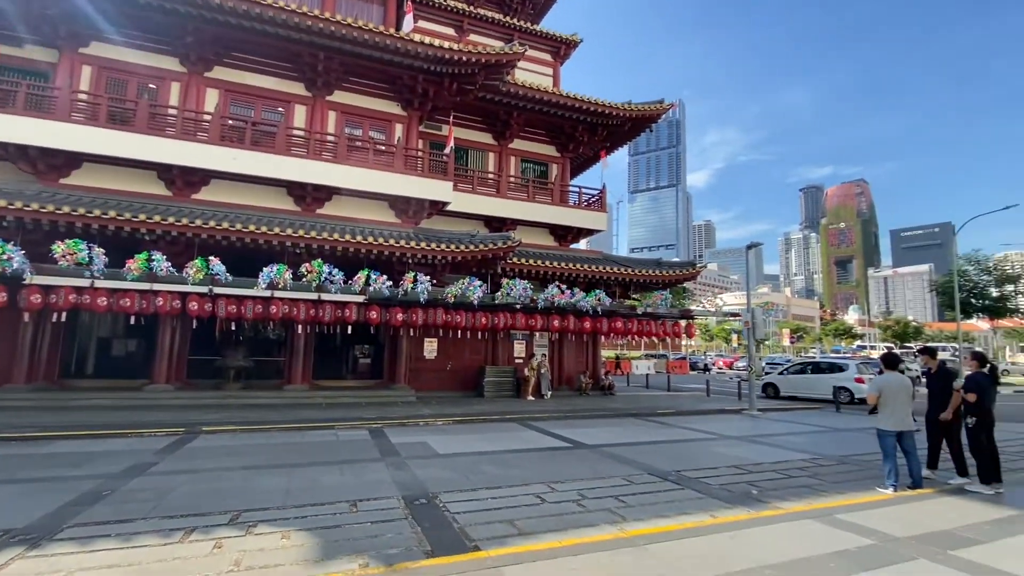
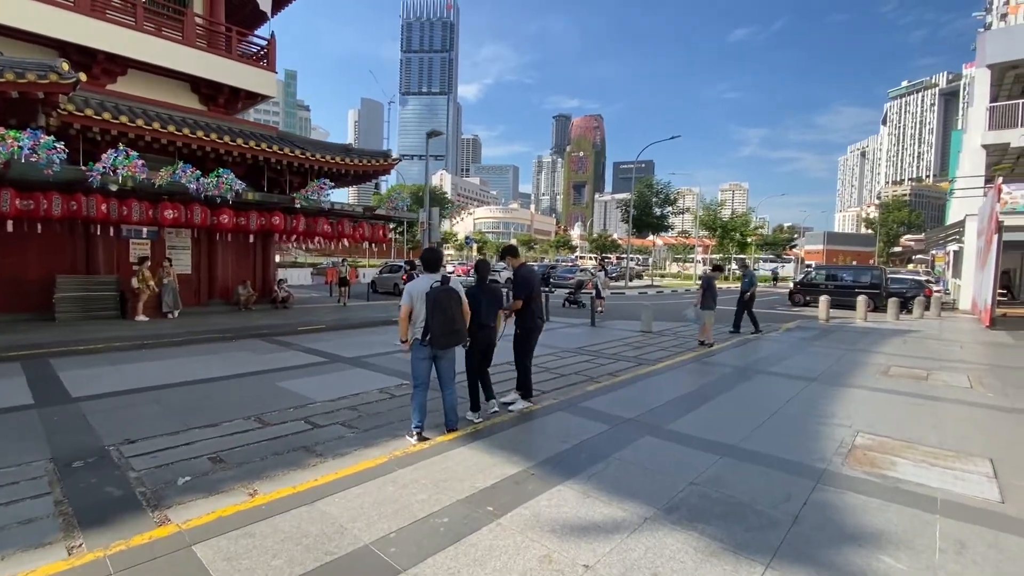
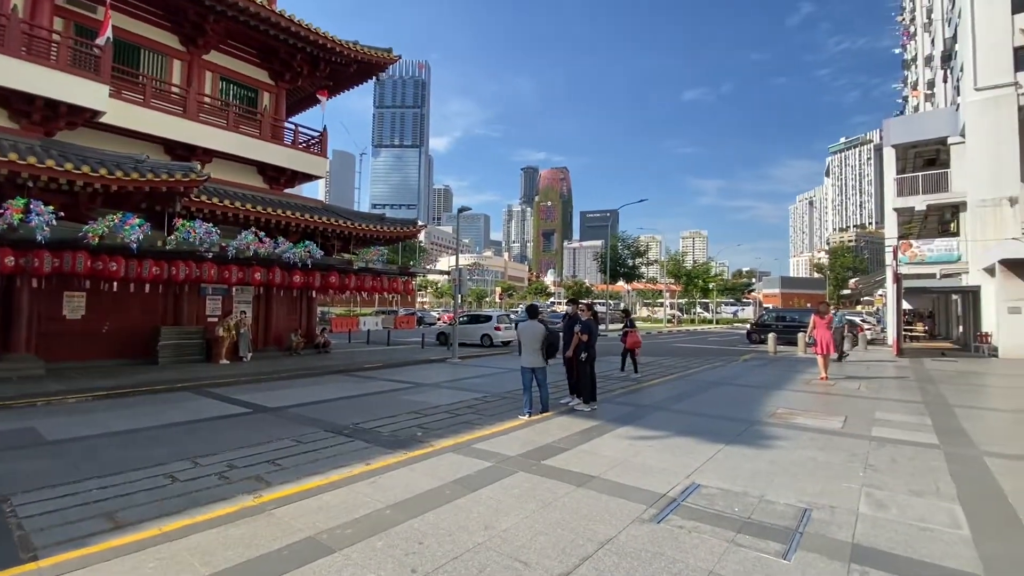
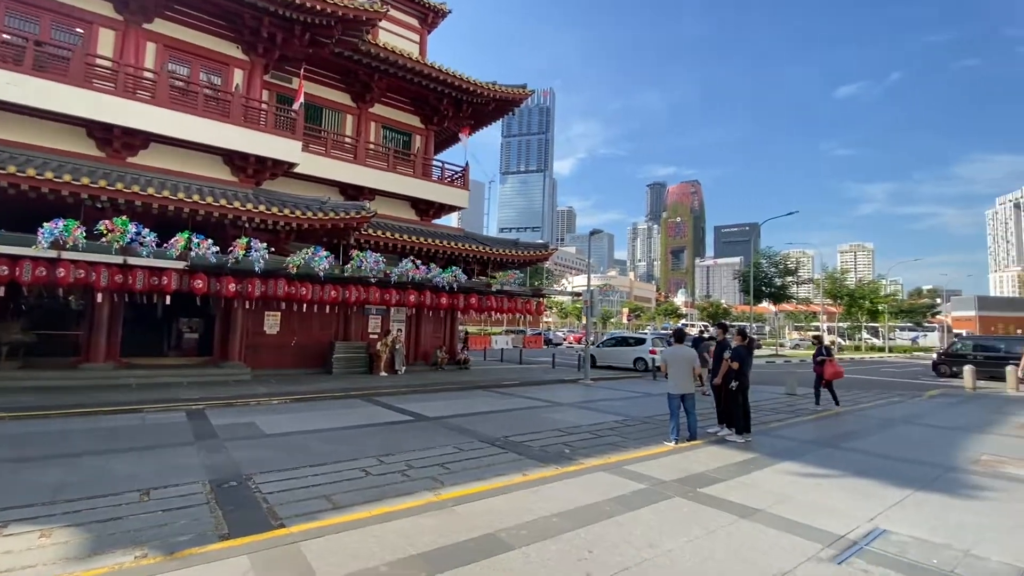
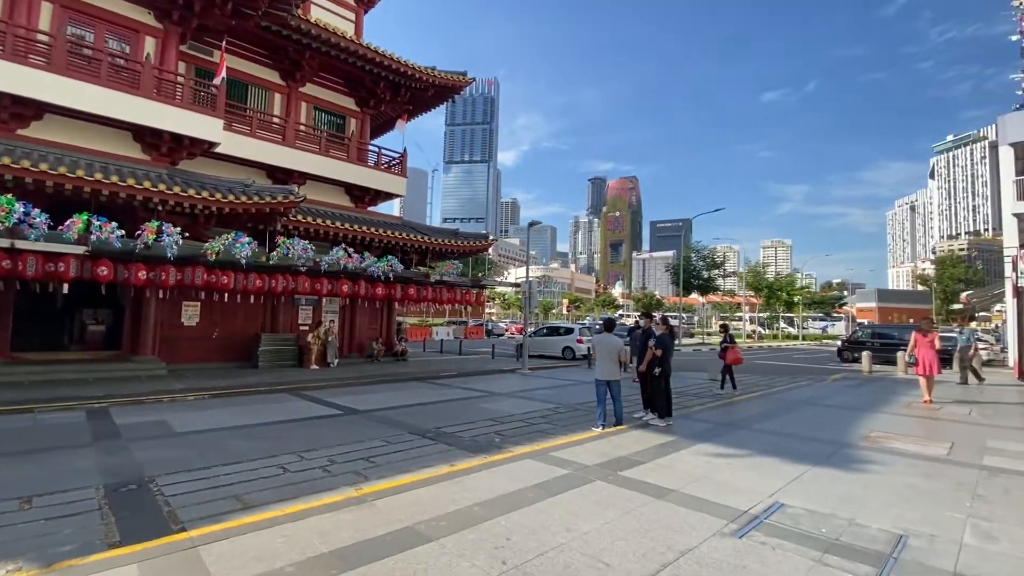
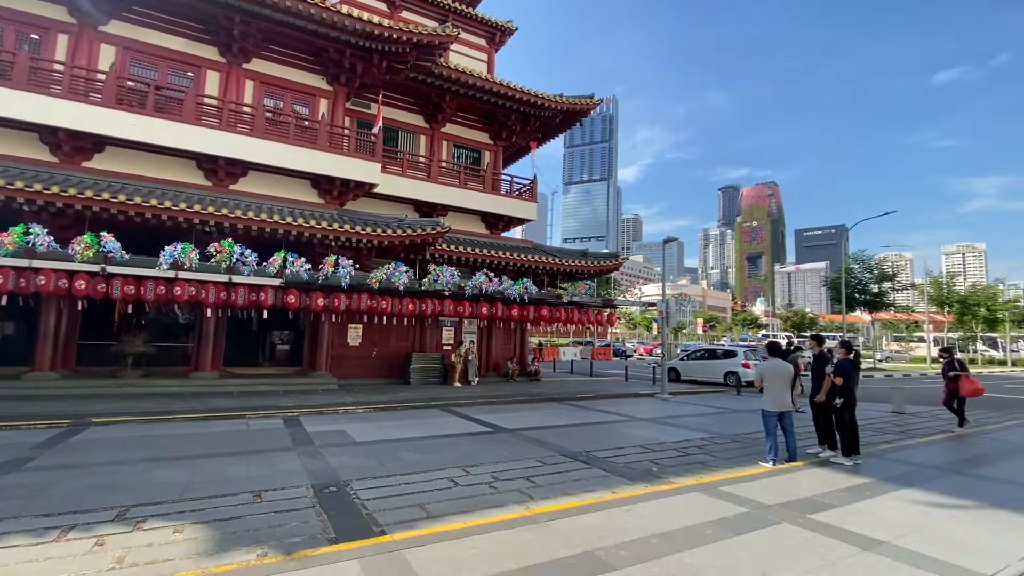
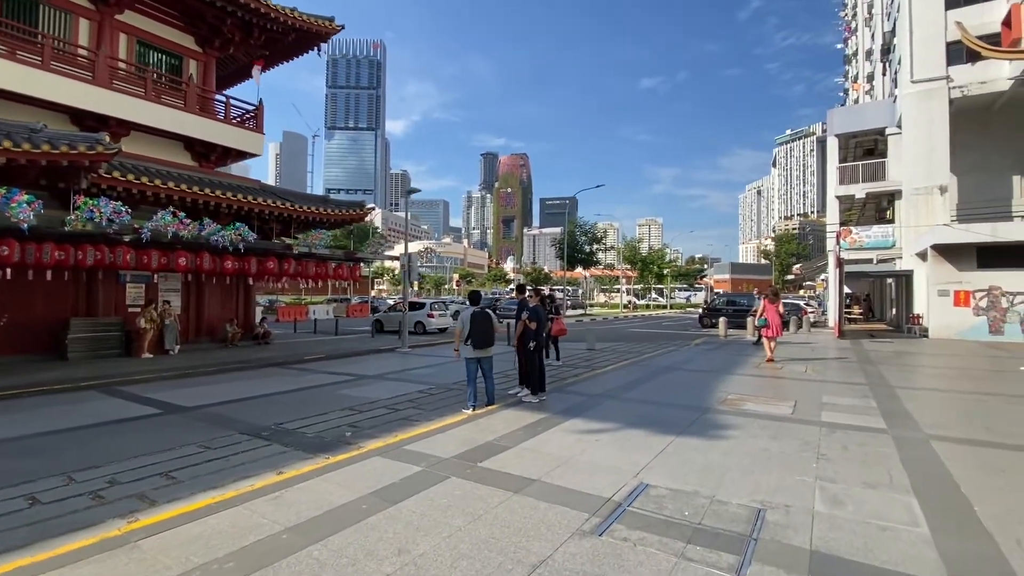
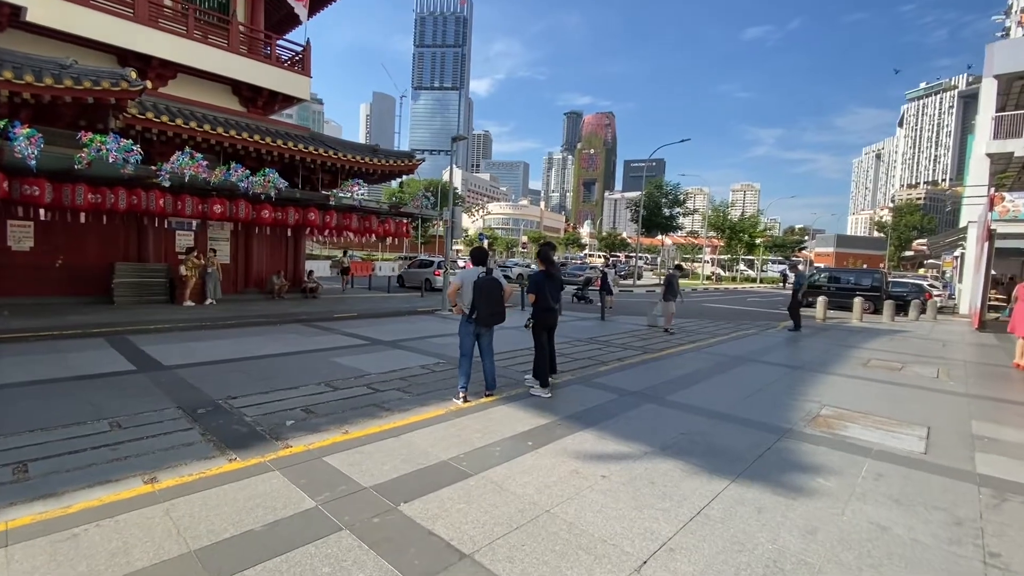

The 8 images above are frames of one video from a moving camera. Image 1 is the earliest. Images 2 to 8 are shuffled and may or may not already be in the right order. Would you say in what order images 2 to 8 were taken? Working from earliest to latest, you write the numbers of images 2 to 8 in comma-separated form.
6, 4, 5, 3, 7, 8, 2
